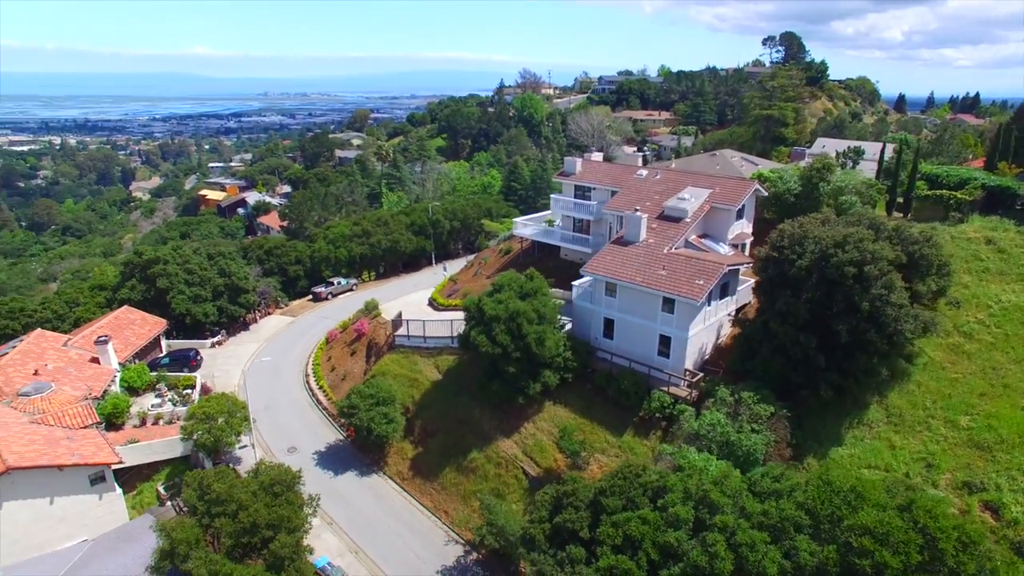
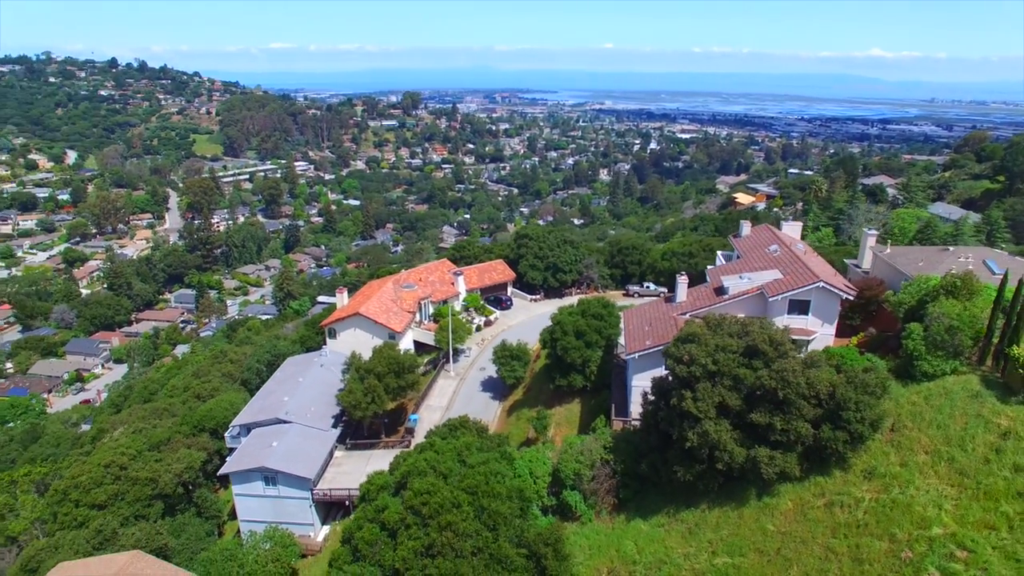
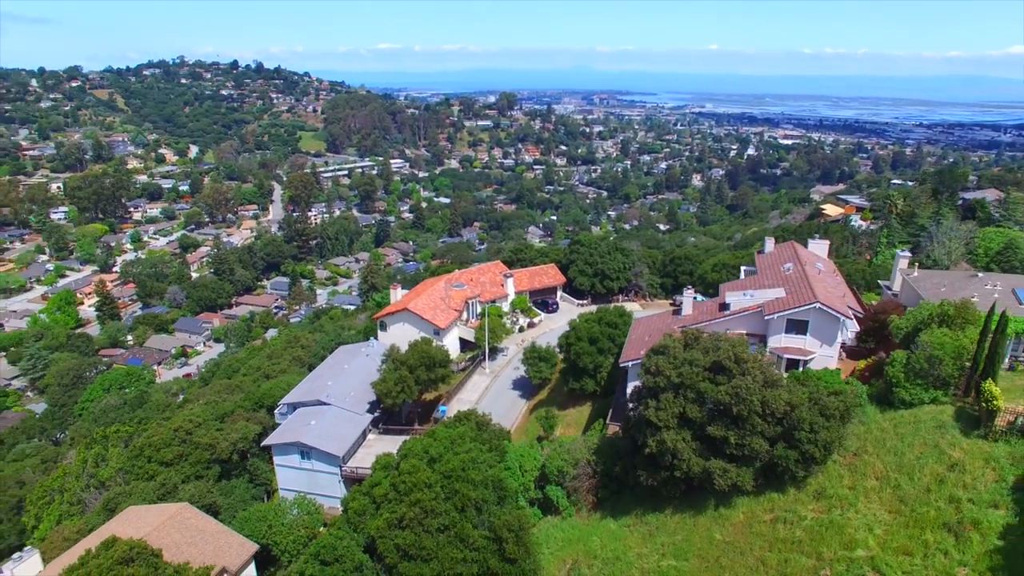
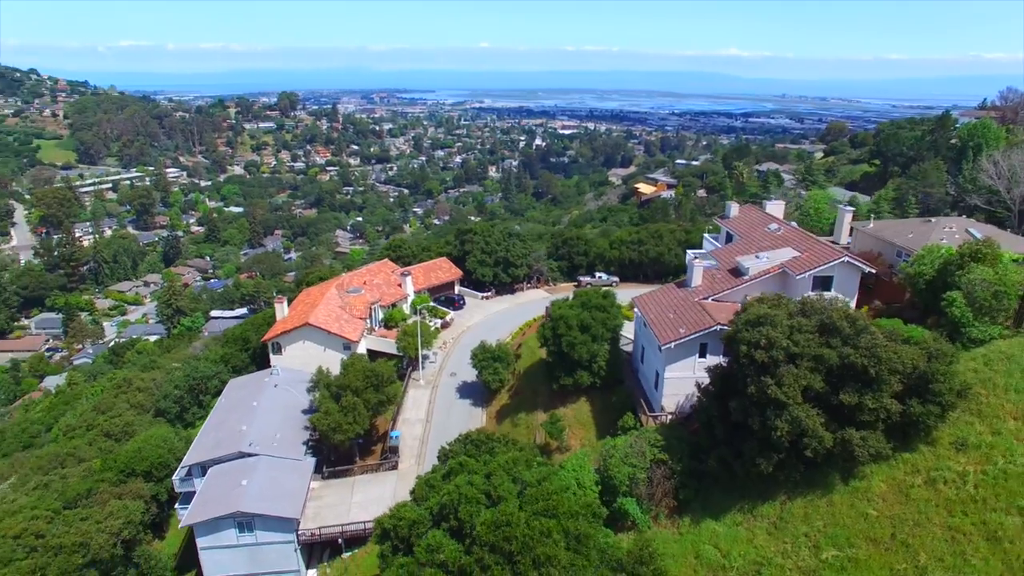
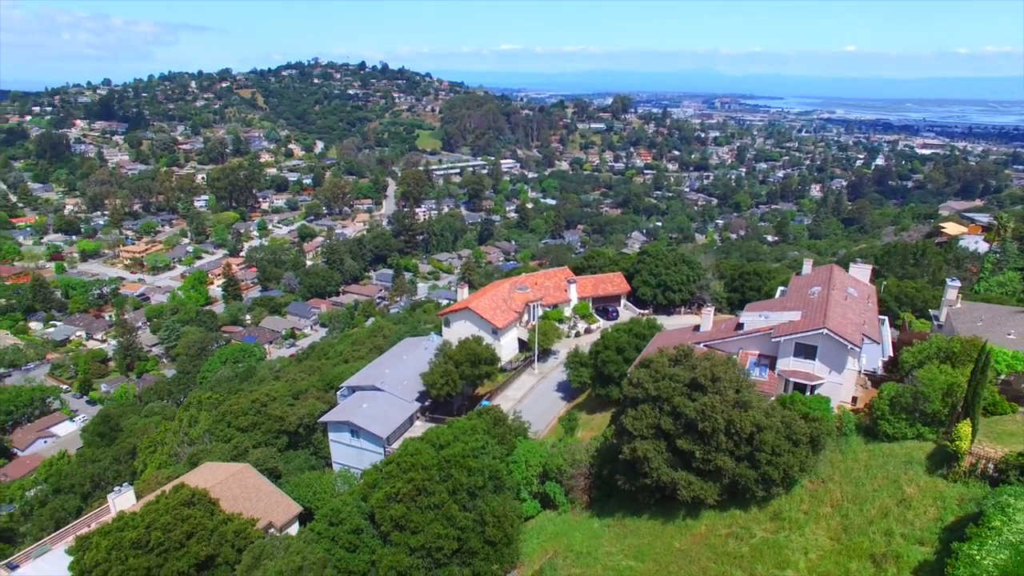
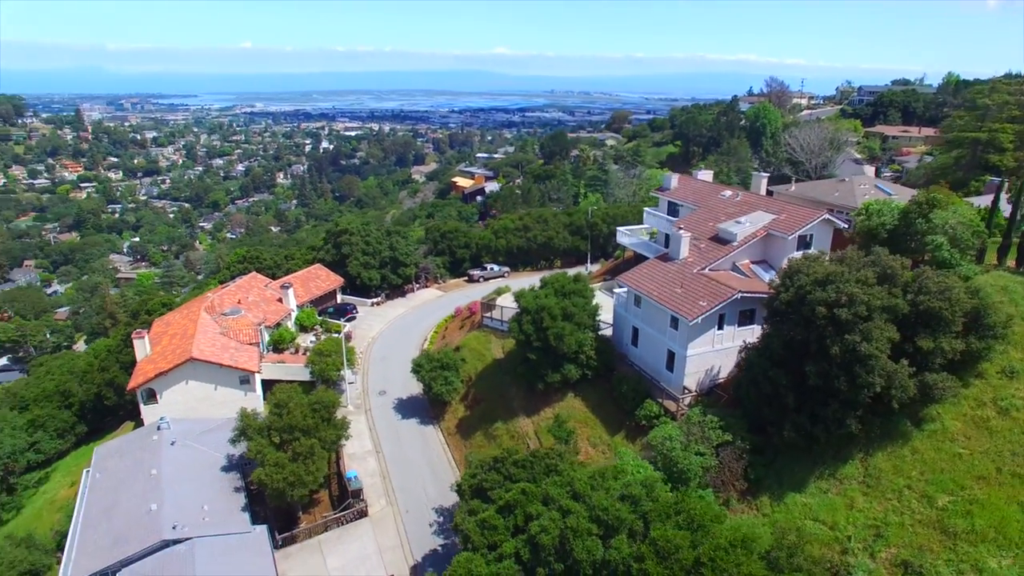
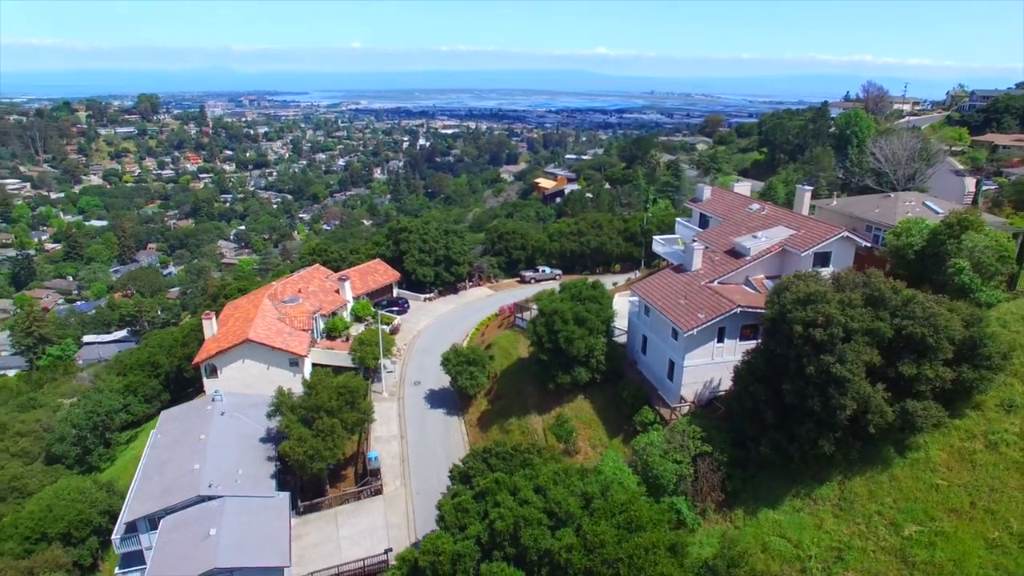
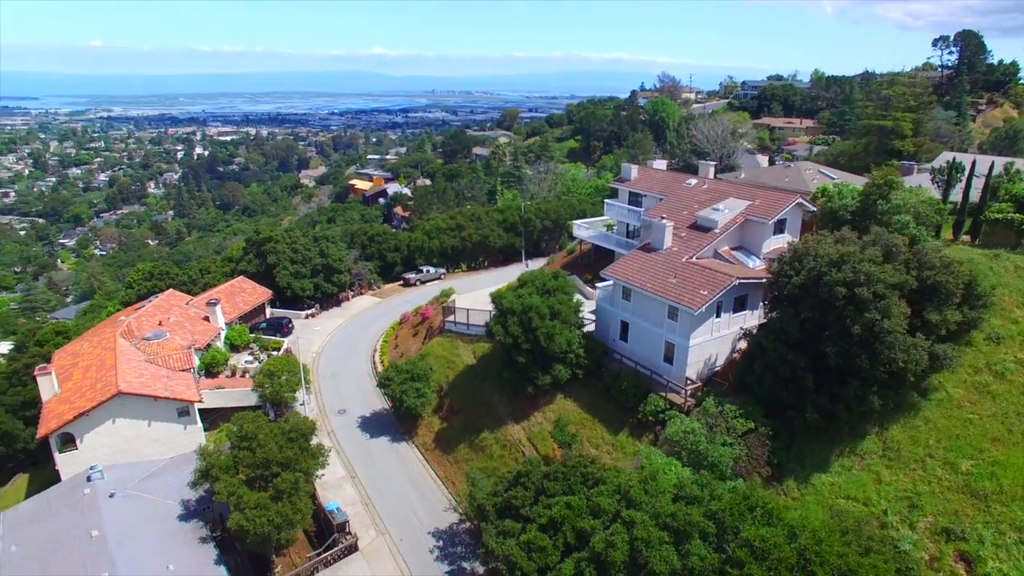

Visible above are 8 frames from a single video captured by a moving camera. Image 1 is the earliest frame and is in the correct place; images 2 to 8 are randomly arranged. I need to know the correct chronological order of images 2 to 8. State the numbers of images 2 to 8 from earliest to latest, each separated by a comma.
8, 6, 7, 4, 2, 3, 5
